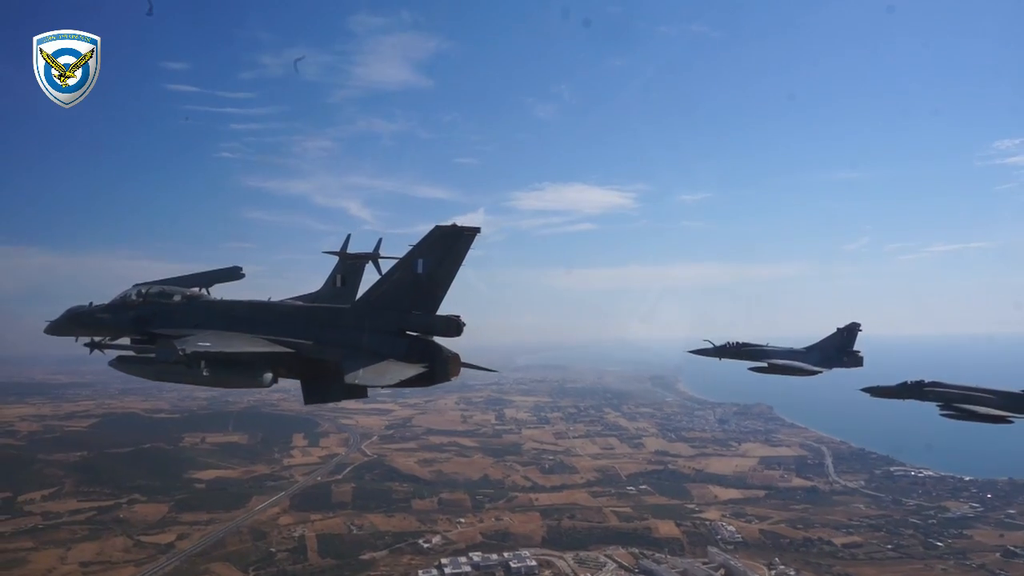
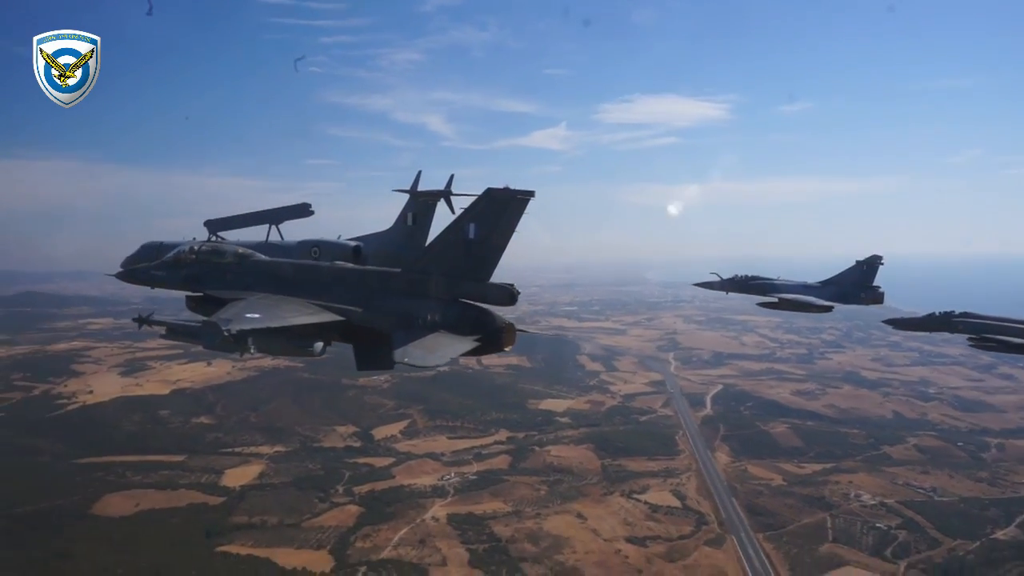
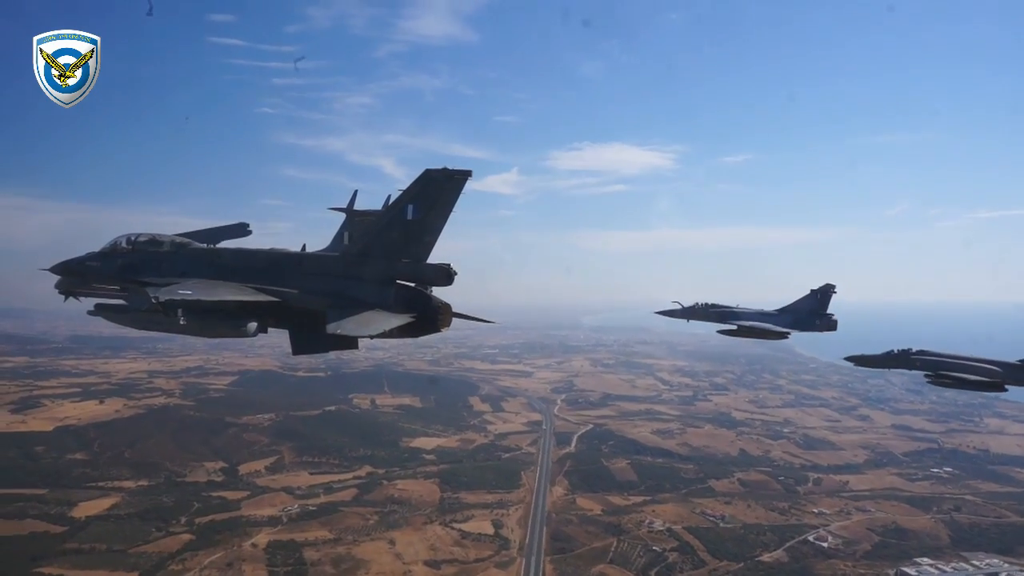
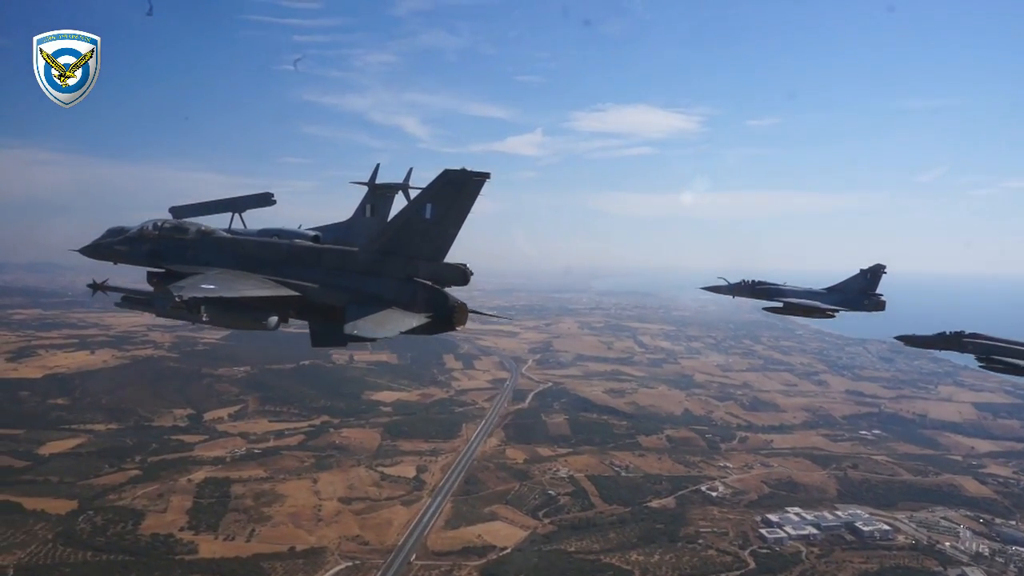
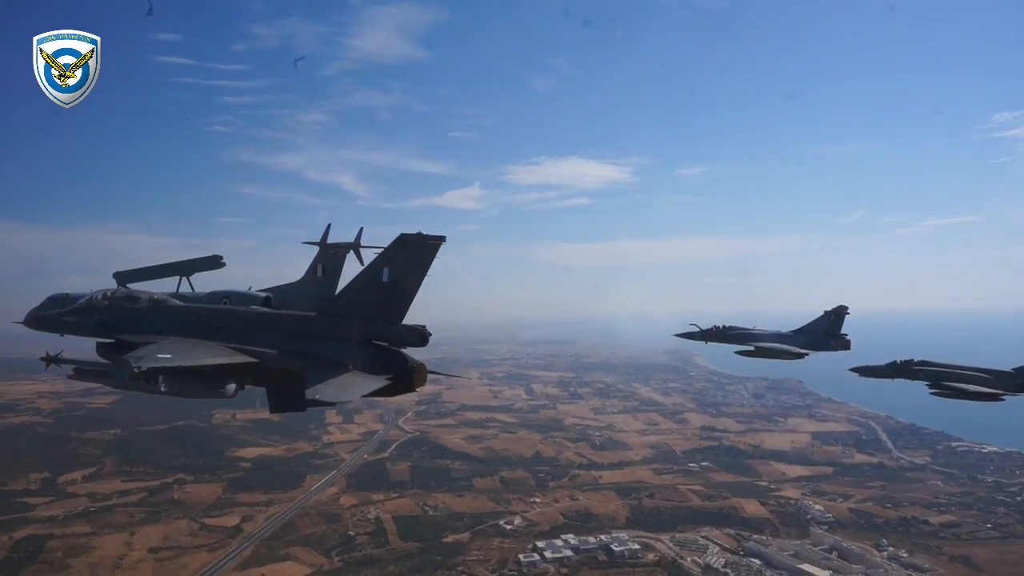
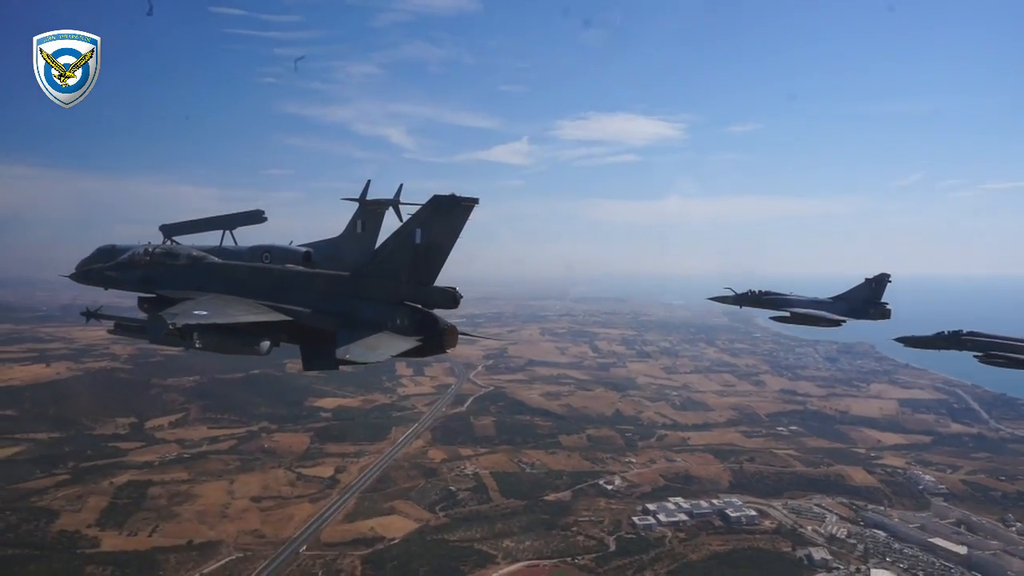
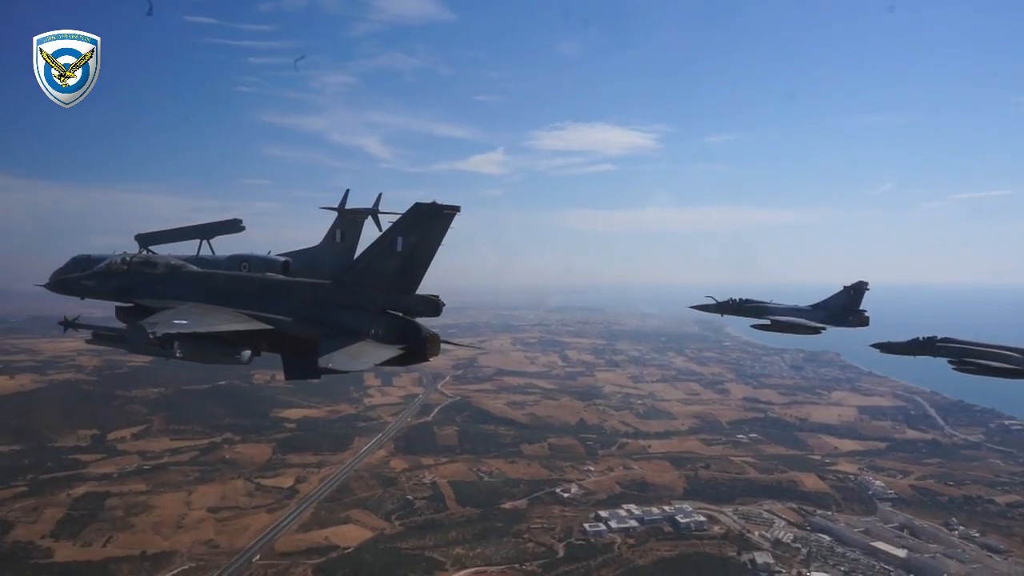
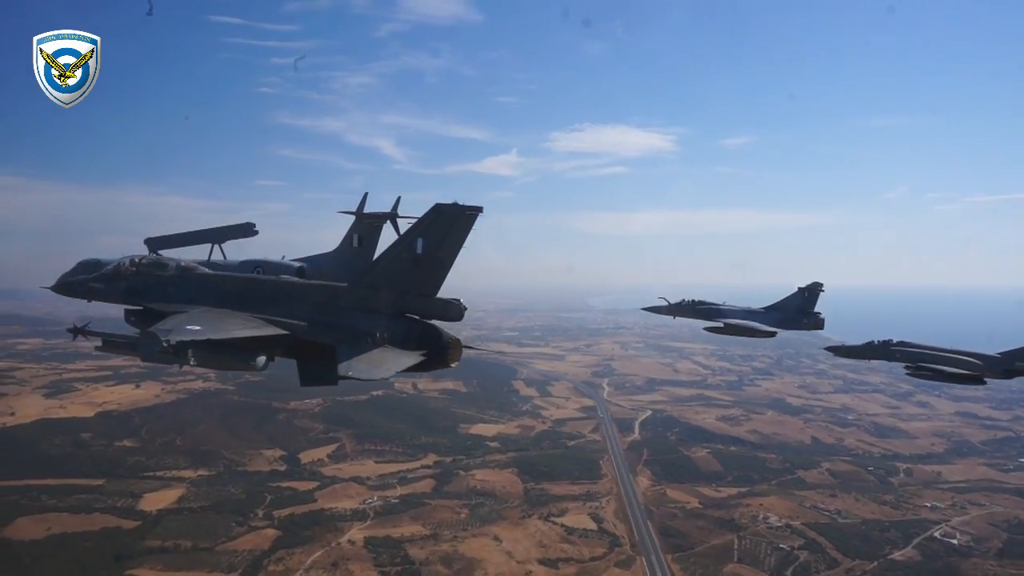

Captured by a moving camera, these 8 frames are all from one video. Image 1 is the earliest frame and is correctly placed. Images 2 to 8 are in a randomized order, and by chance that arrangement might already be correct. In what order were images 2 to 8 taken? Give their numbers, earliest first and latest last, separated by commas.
5, 7, 6, 4, 3, 8, 2
